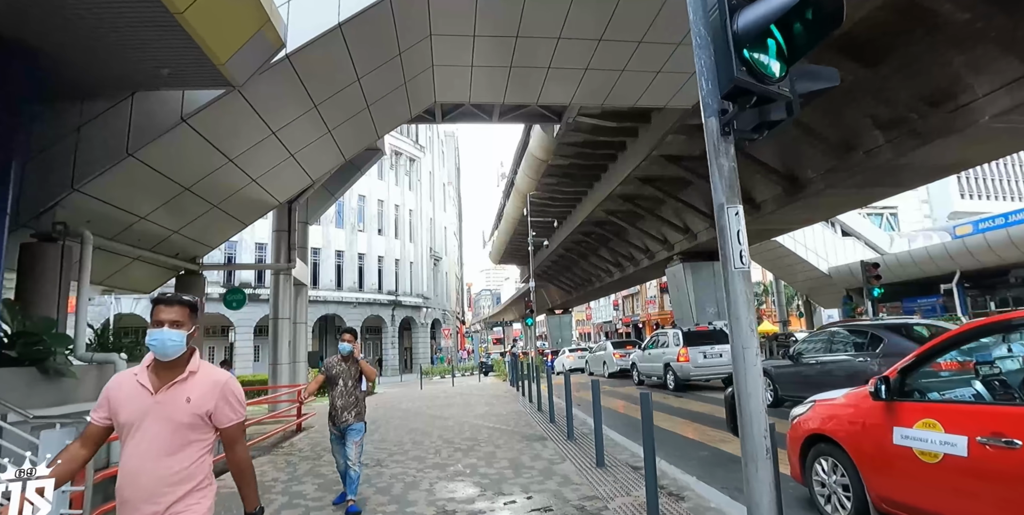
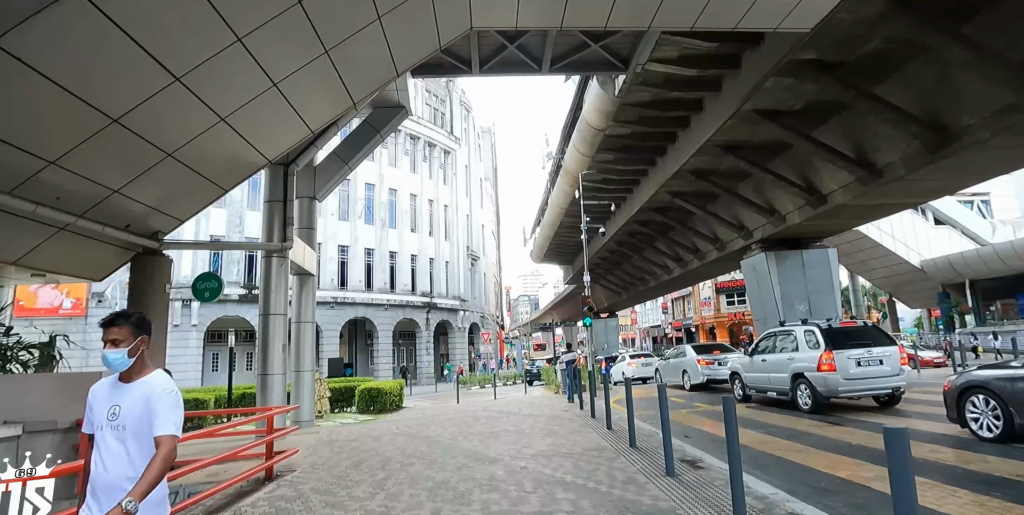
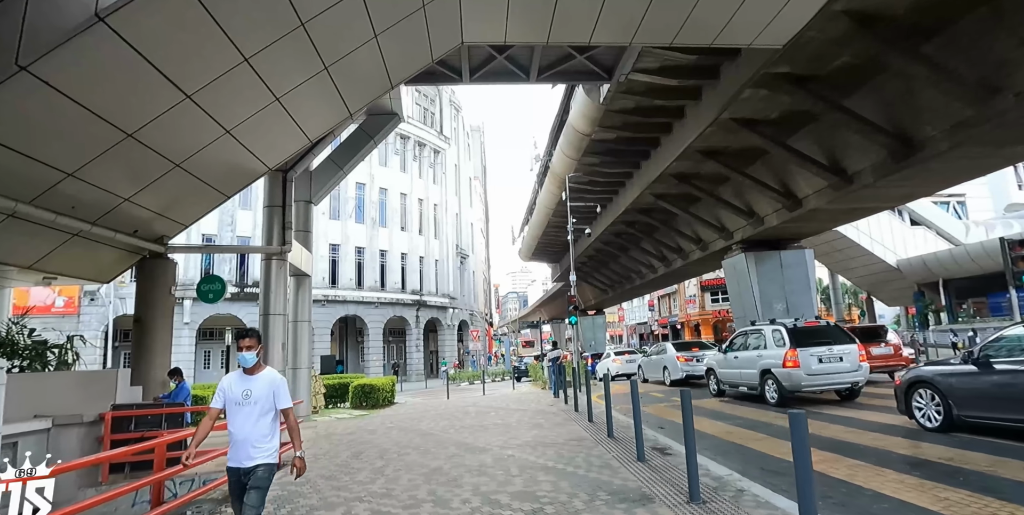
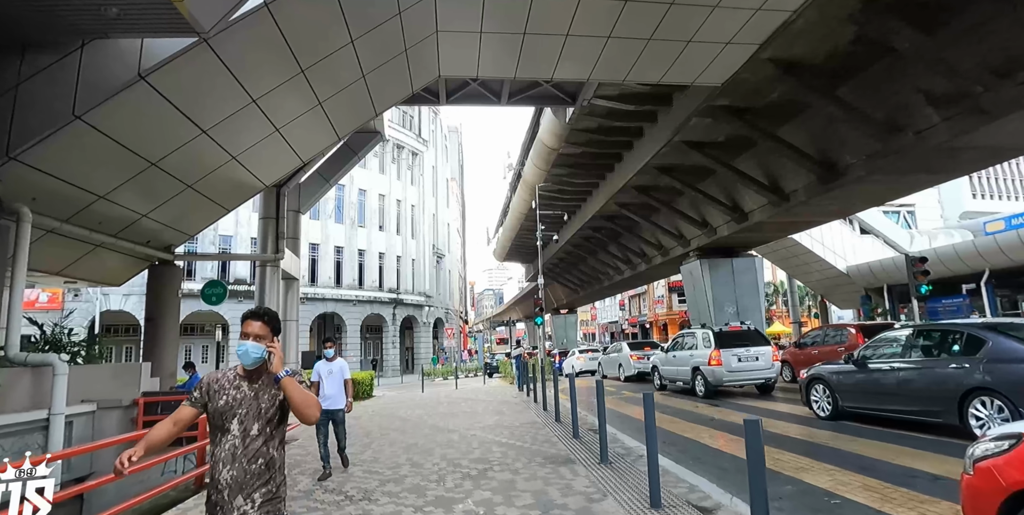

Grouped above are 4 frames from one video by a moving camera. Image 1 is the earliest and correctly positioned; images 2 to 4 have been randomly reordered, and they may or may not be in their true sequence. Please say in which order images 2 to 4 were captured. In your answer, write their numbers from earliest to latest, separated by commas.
4, 3, 2
